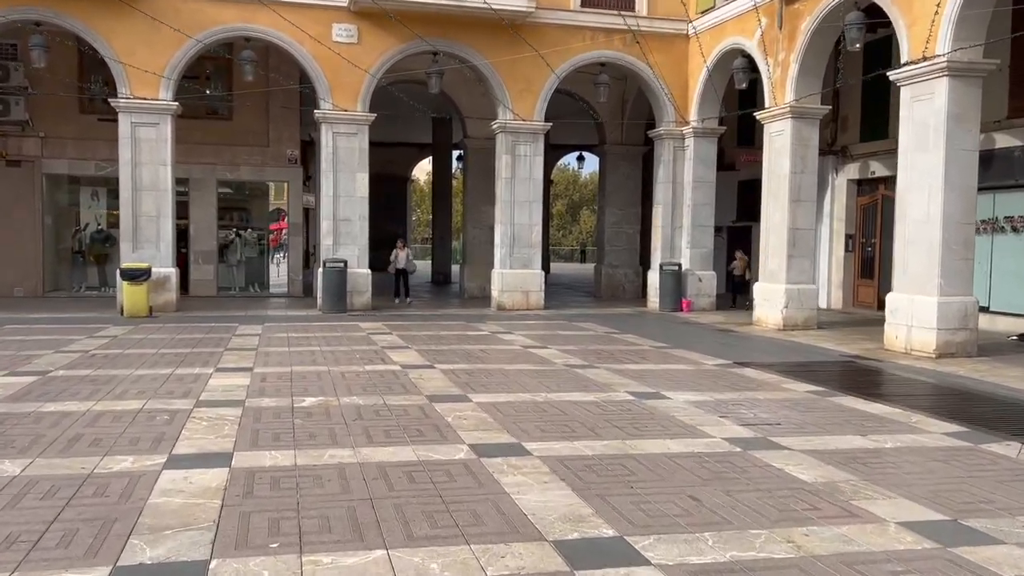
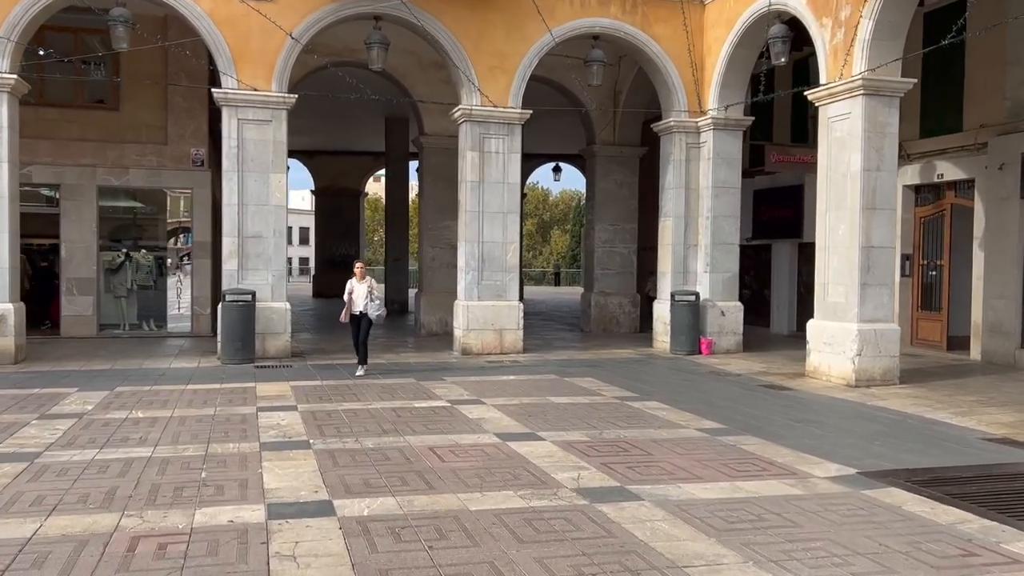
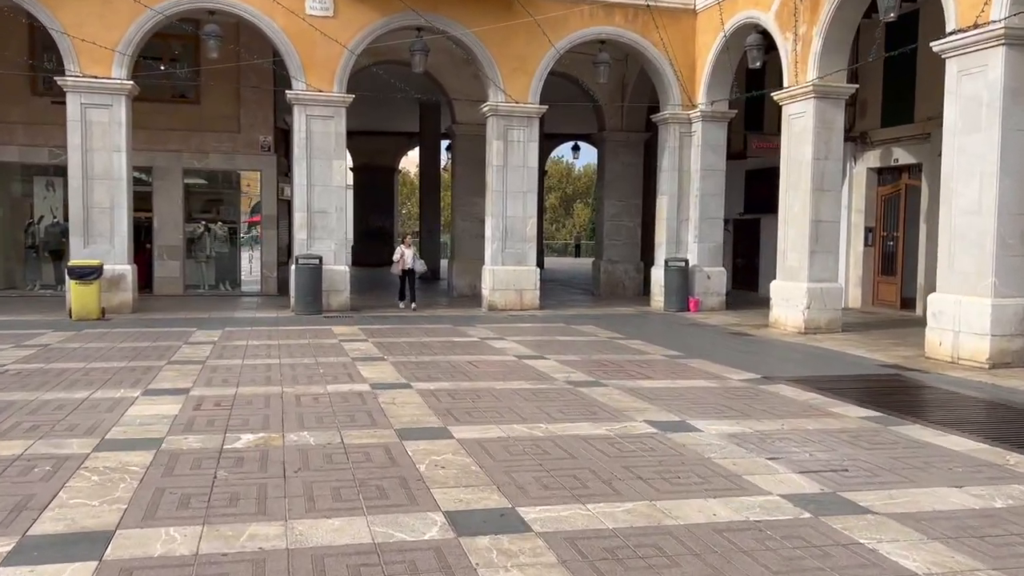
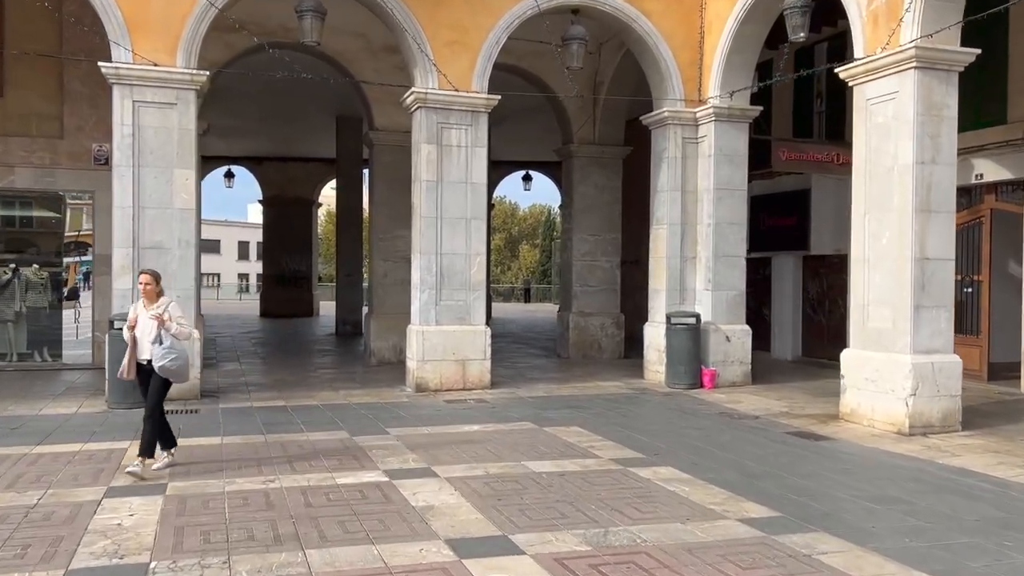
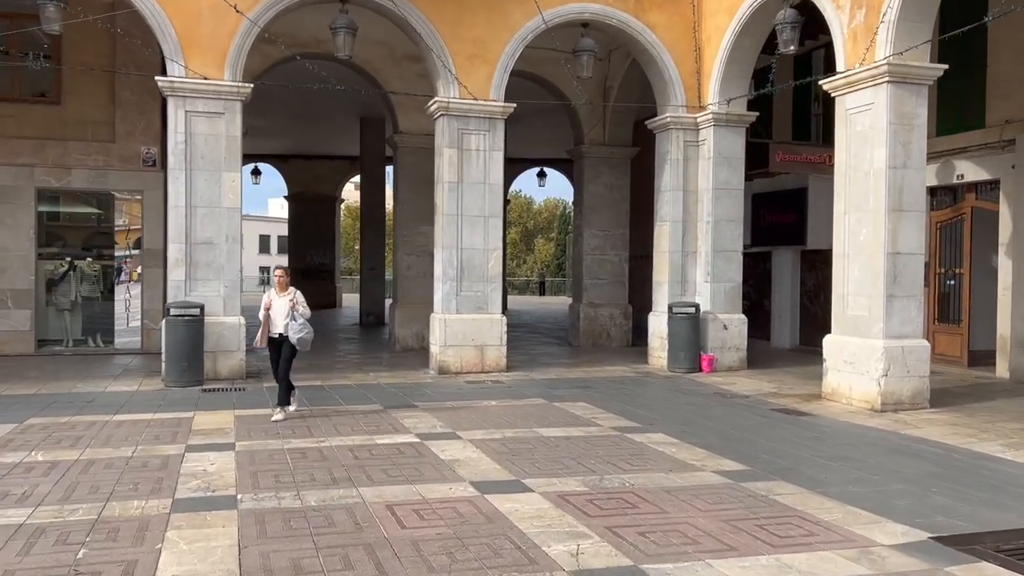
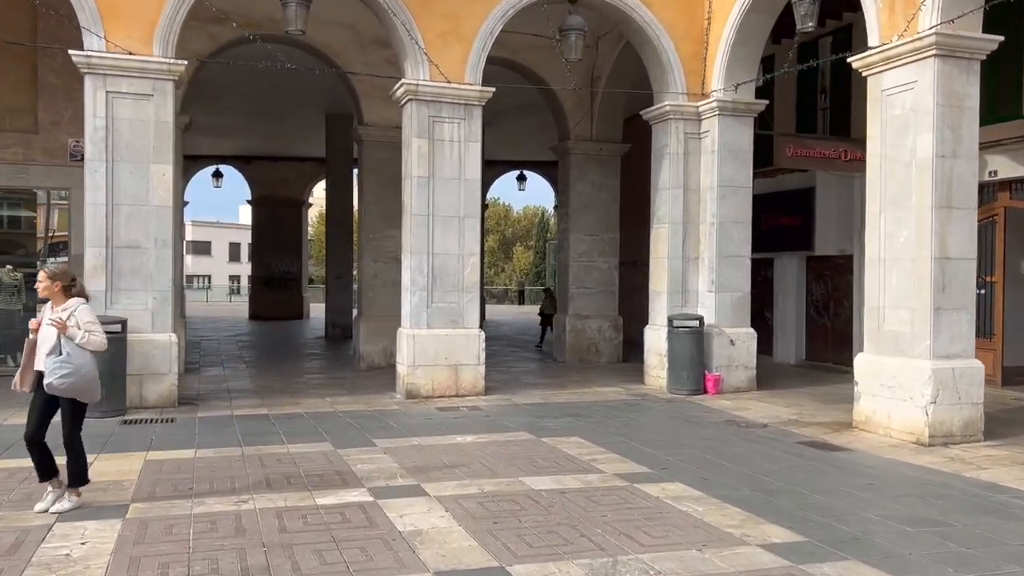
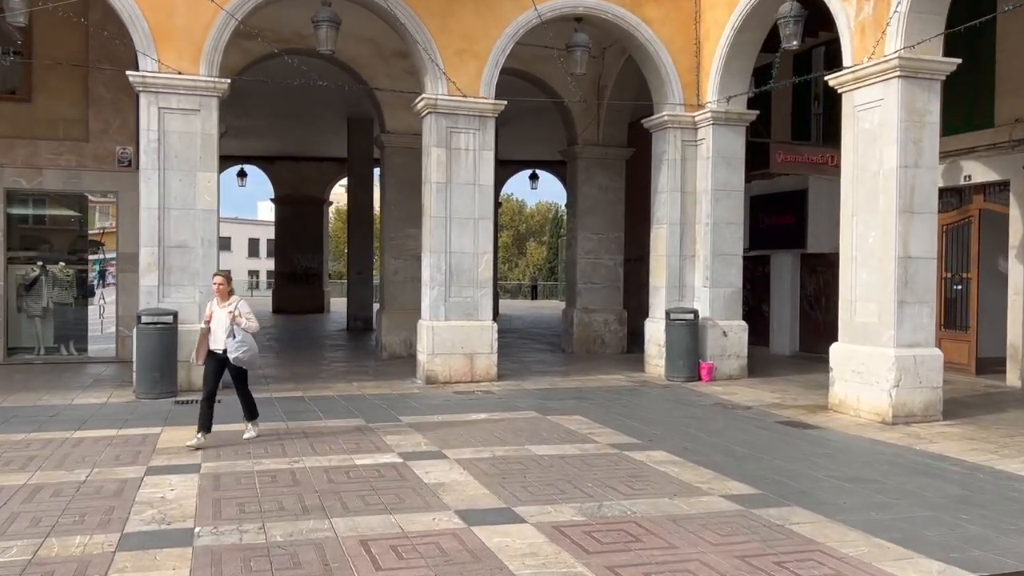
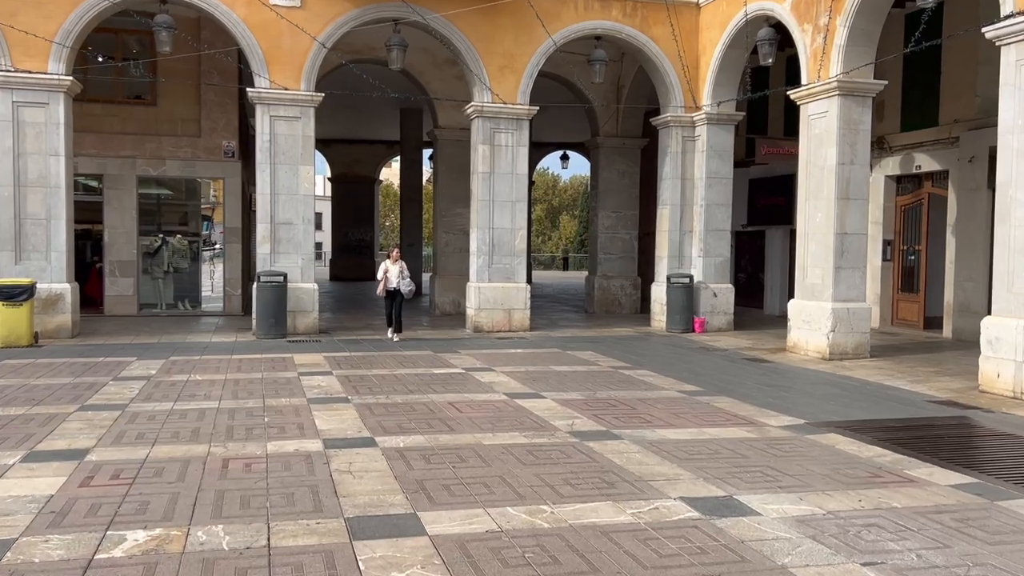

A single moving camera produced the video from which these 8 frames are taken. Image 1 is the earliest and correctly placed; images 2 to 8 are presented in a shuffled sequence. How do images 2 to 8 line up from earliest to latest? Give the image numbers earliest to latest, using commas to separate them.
3, 8, 2, 5, 7, 4, 6
